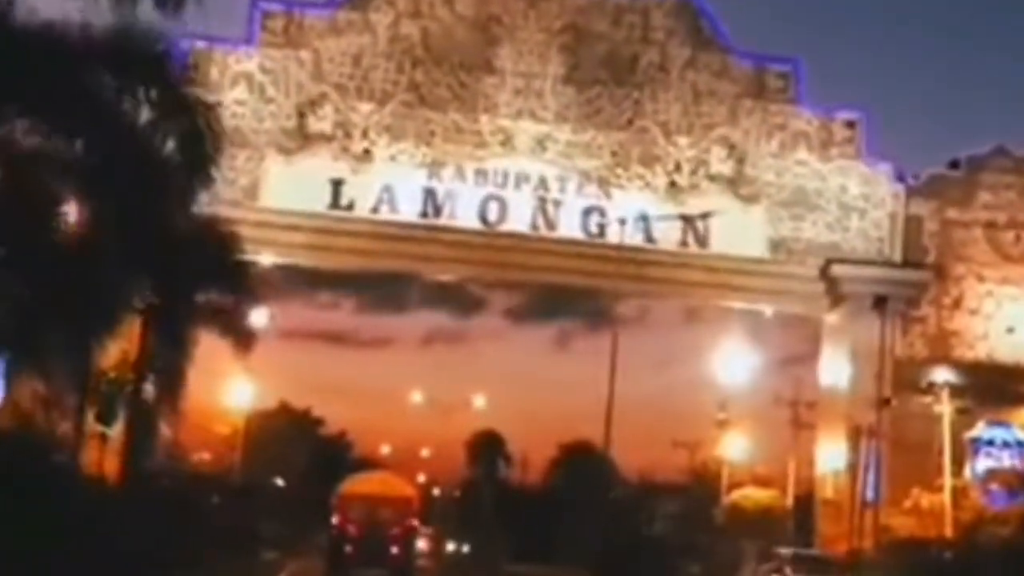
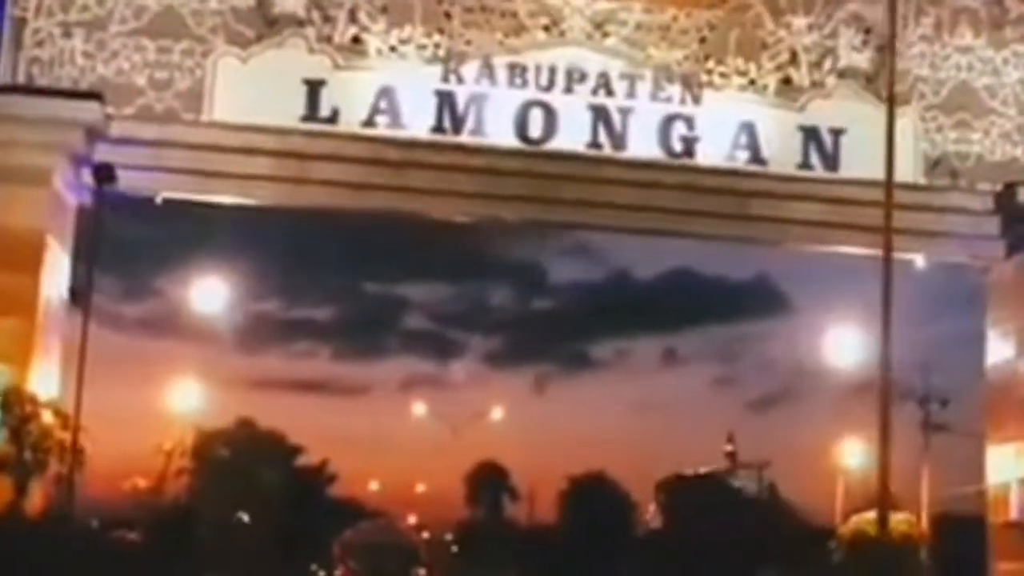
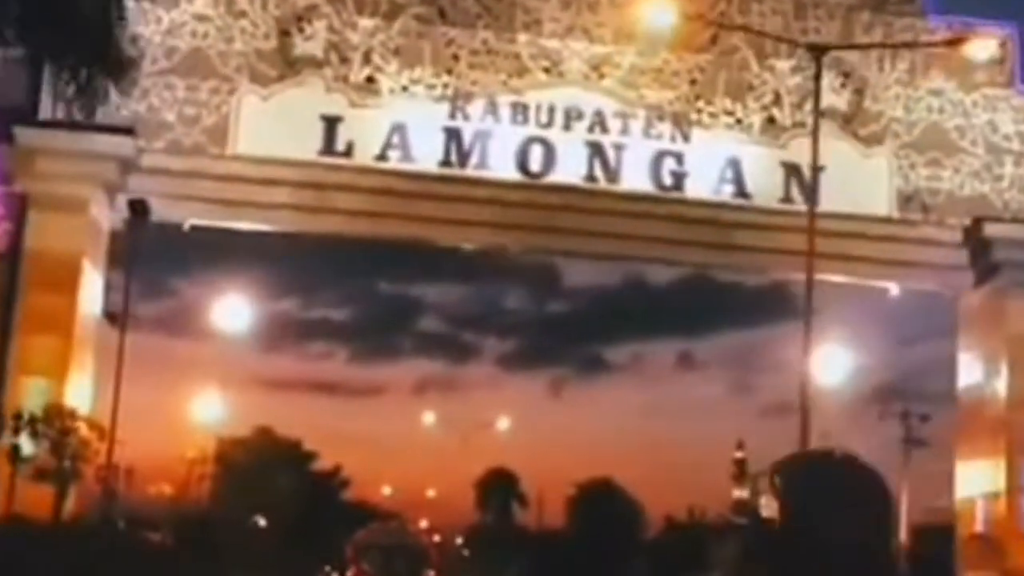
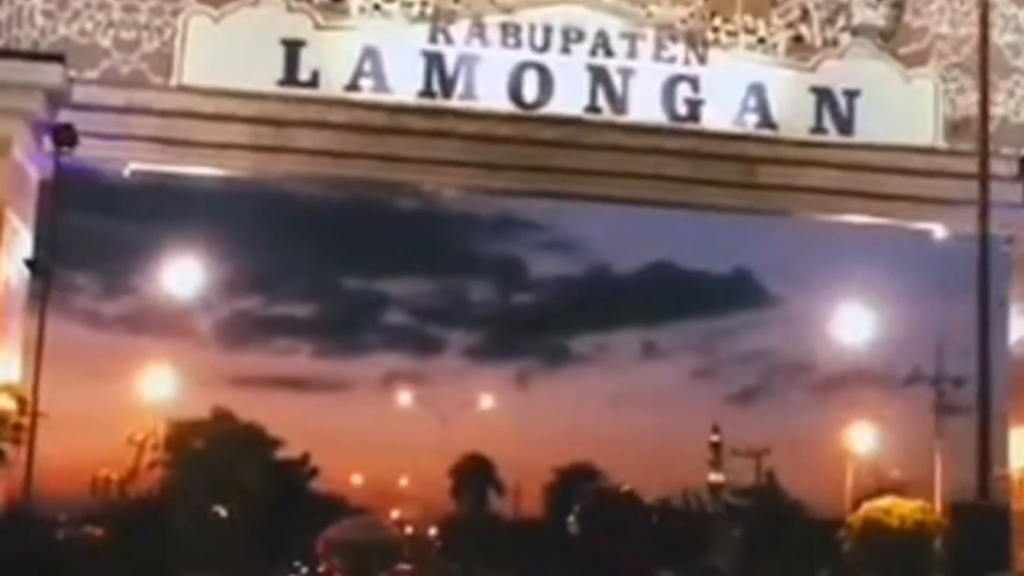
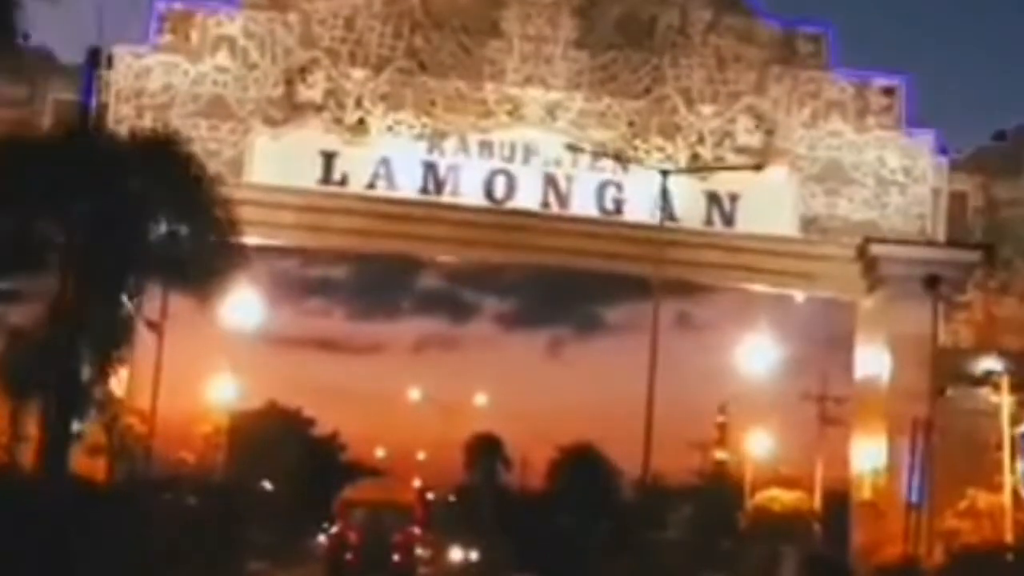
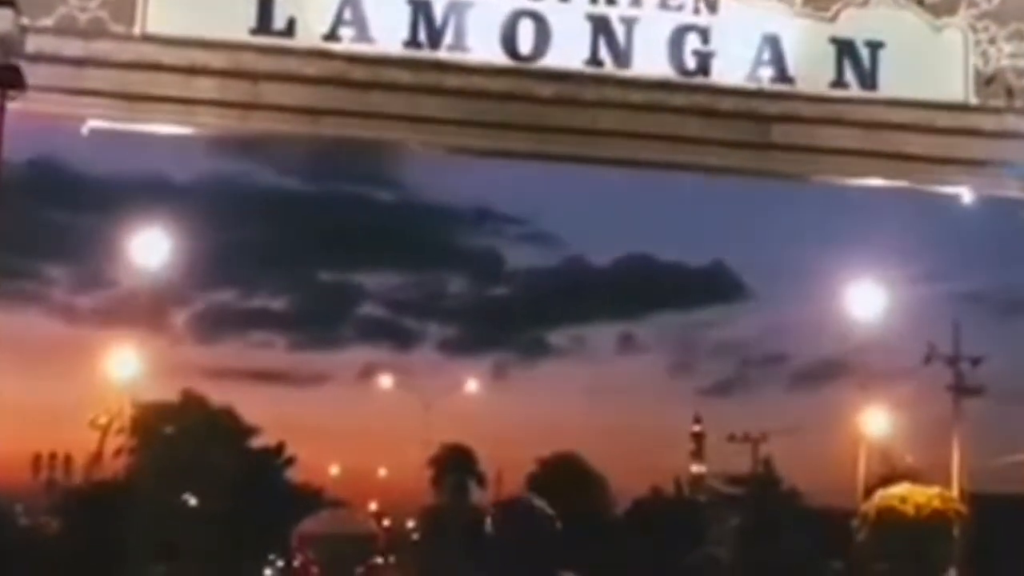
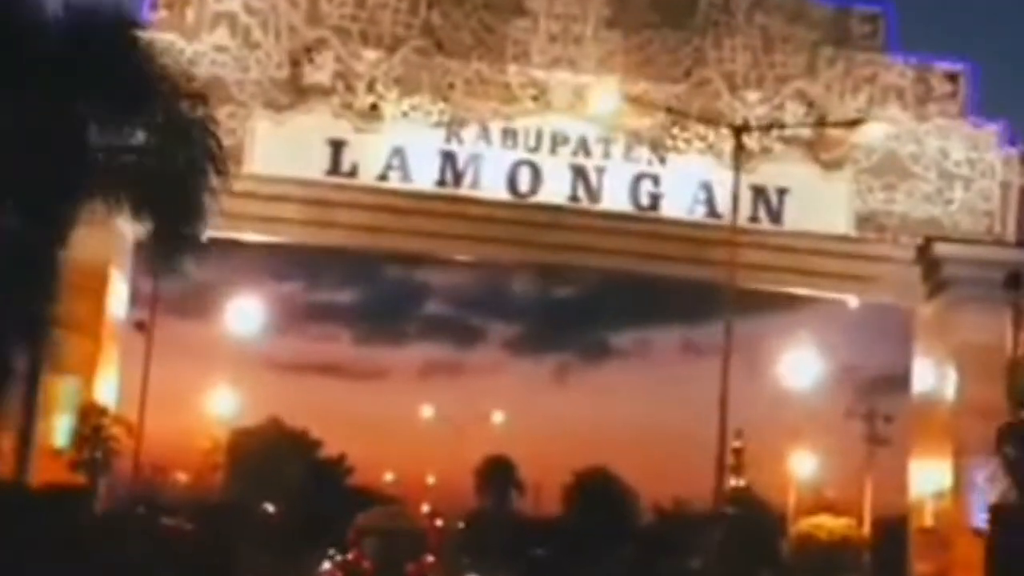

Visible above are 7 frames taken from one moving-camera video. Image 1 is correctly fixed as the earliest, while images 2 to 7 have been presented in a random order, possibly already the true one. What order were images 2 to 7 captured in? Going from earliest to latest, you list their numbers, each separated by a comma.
5, 7, 3, 2, 4, 6
